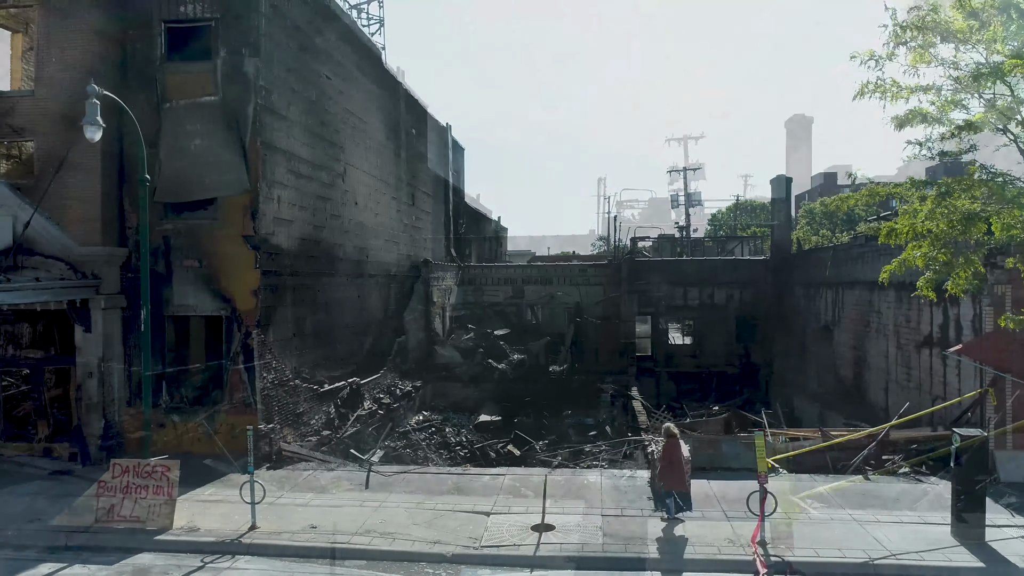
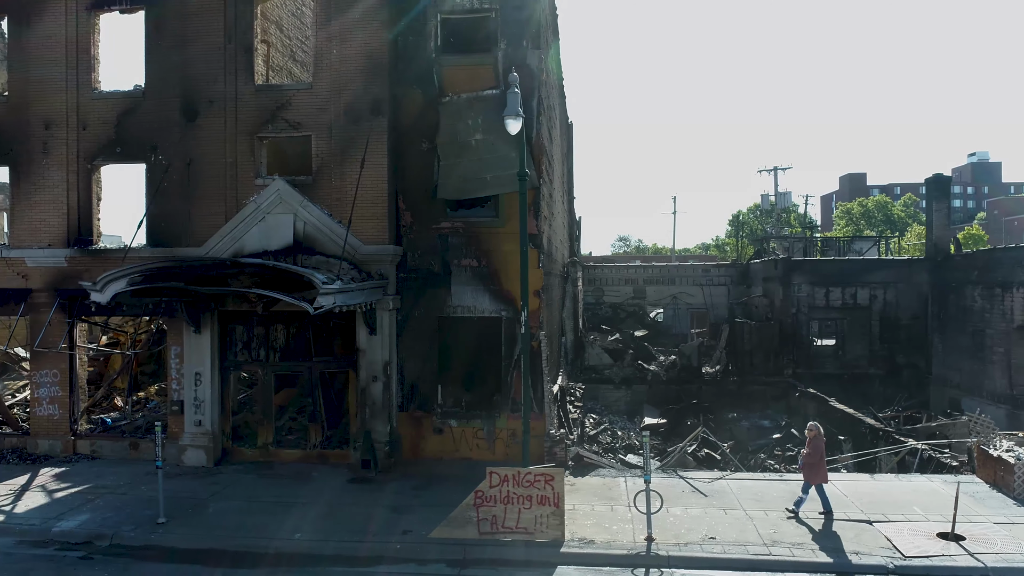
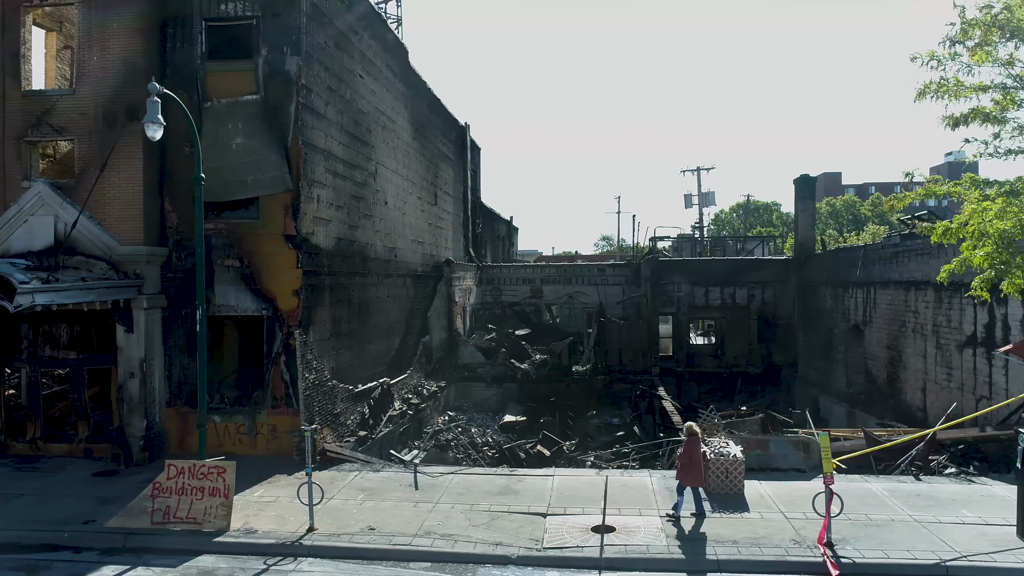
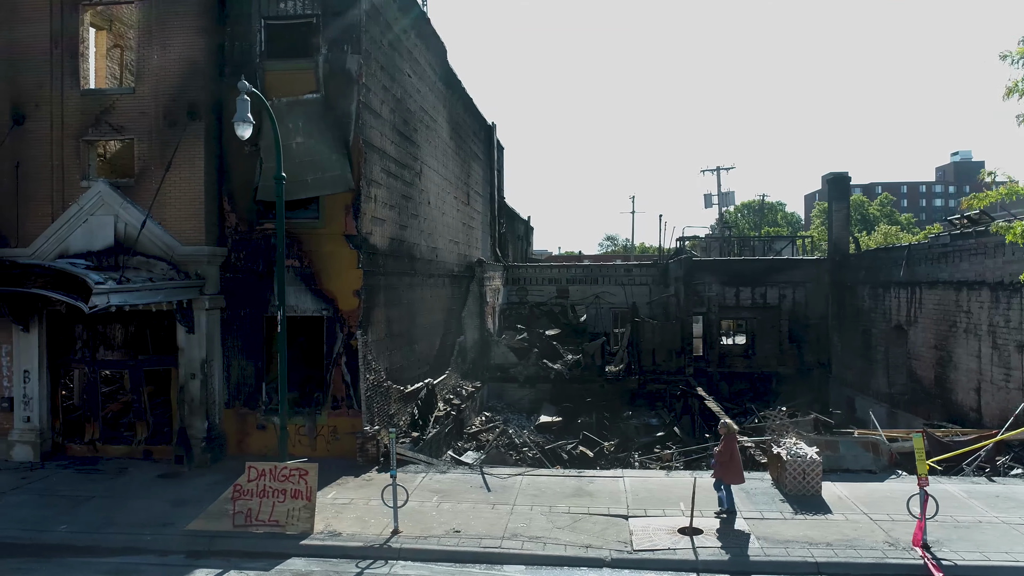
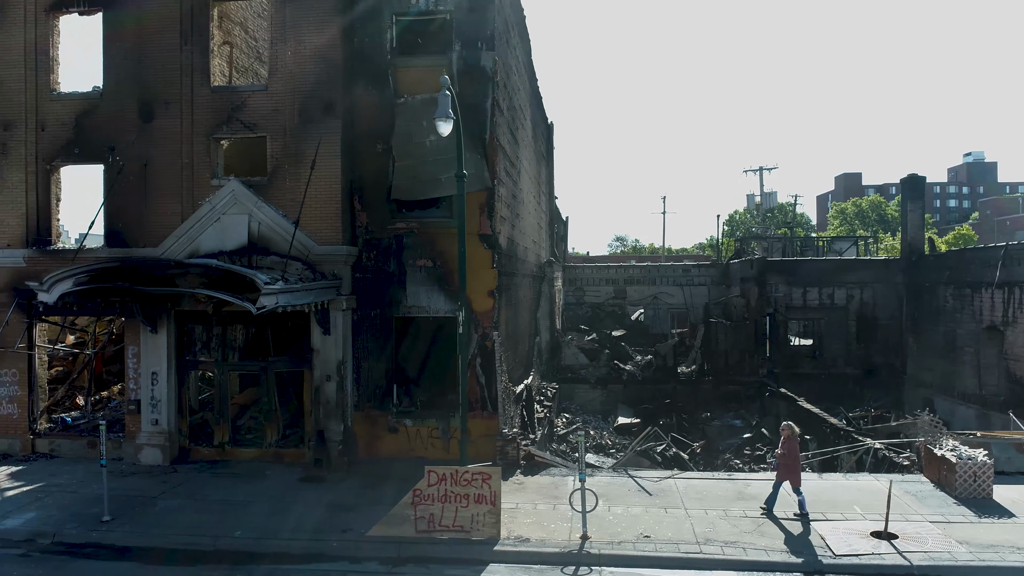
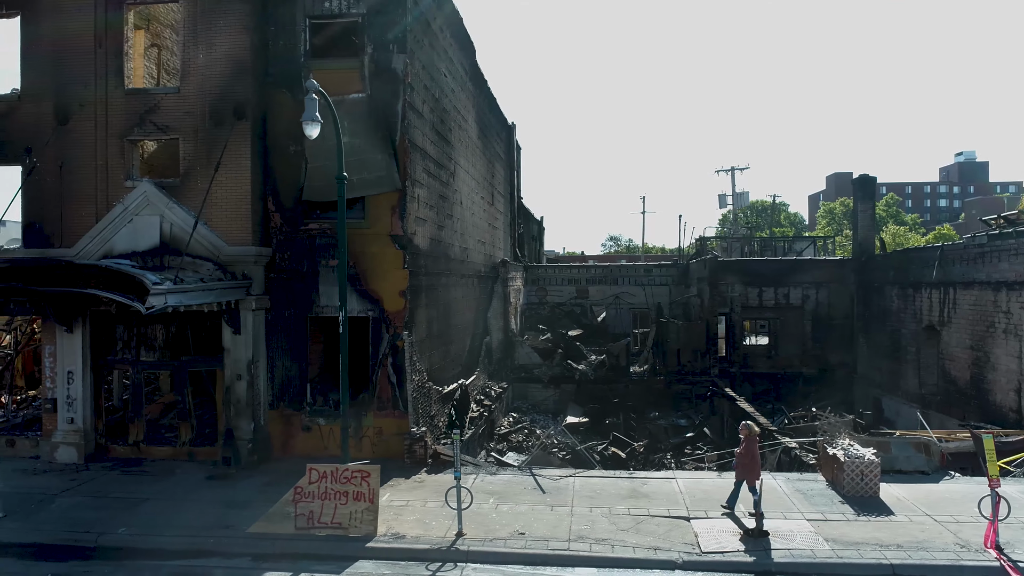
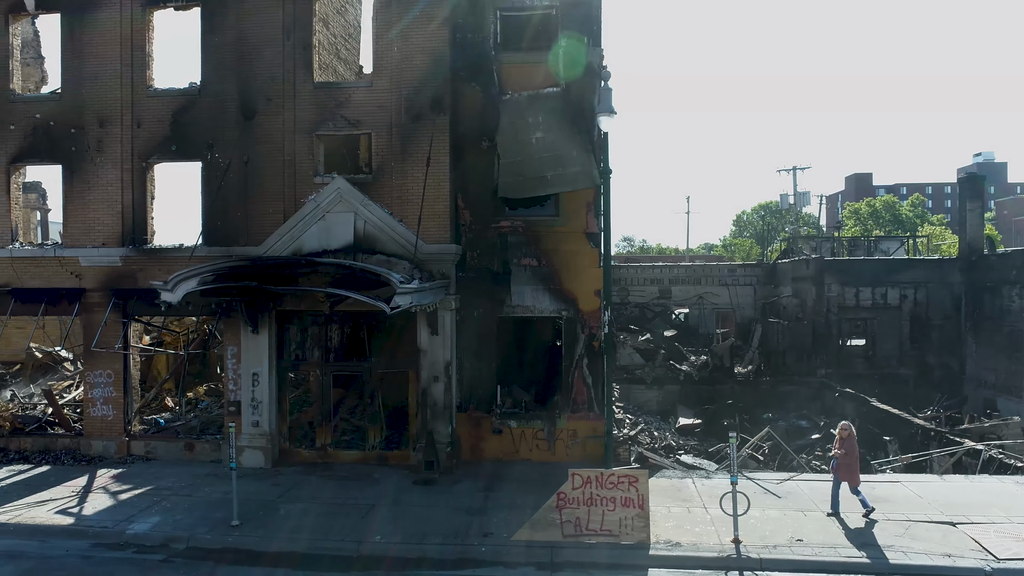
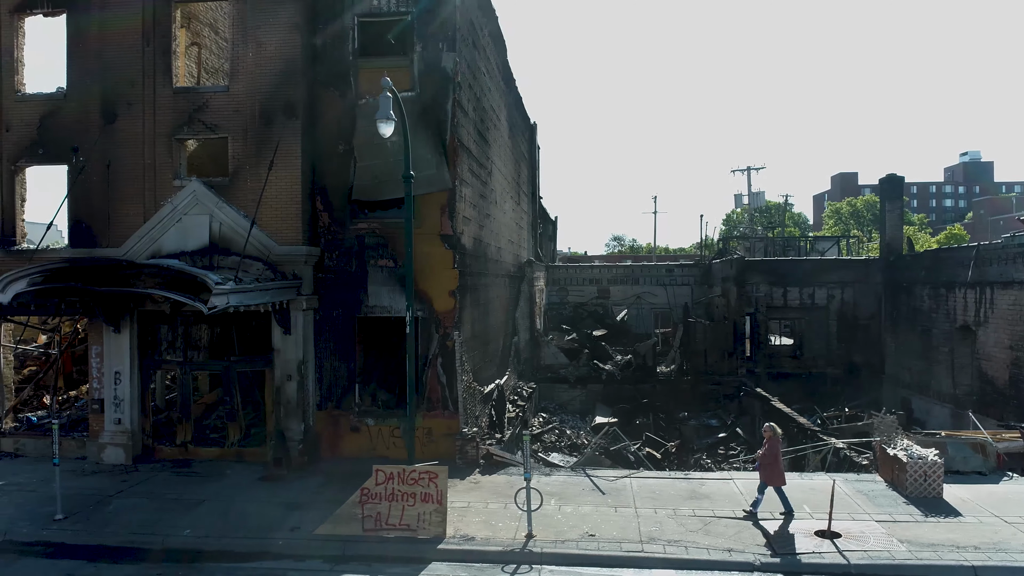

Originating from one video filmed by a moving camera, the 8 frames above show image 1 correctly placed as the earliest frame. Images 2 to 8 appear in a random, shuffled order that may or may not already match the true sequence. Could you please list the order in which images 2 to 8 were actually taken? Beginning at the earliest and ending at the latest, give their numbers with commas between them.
3, 4, 6, 8, 5, 2, 7
